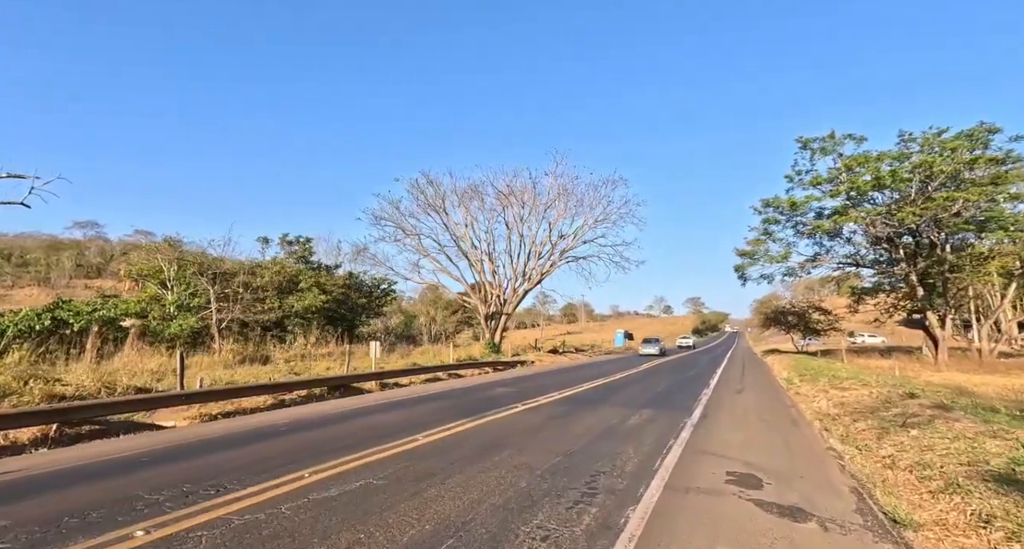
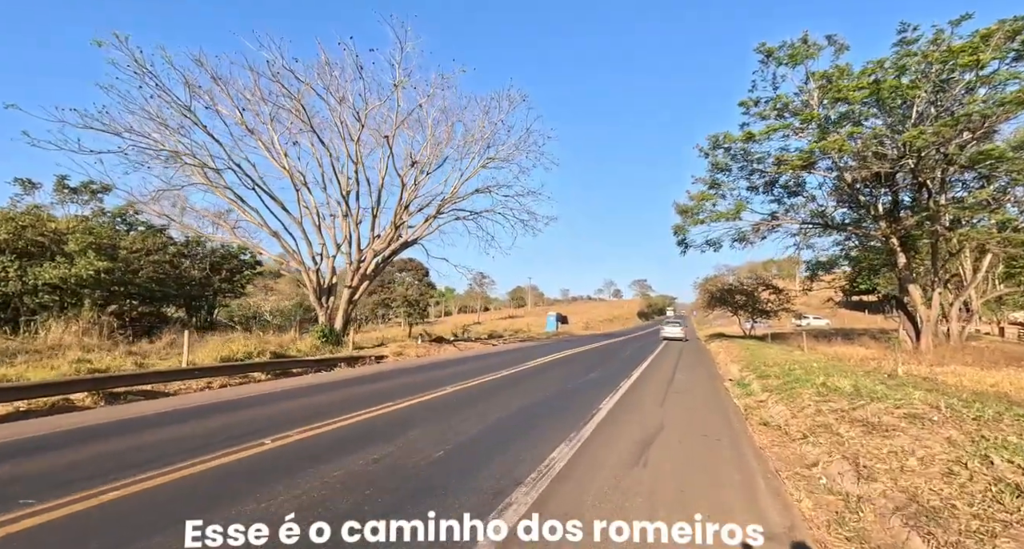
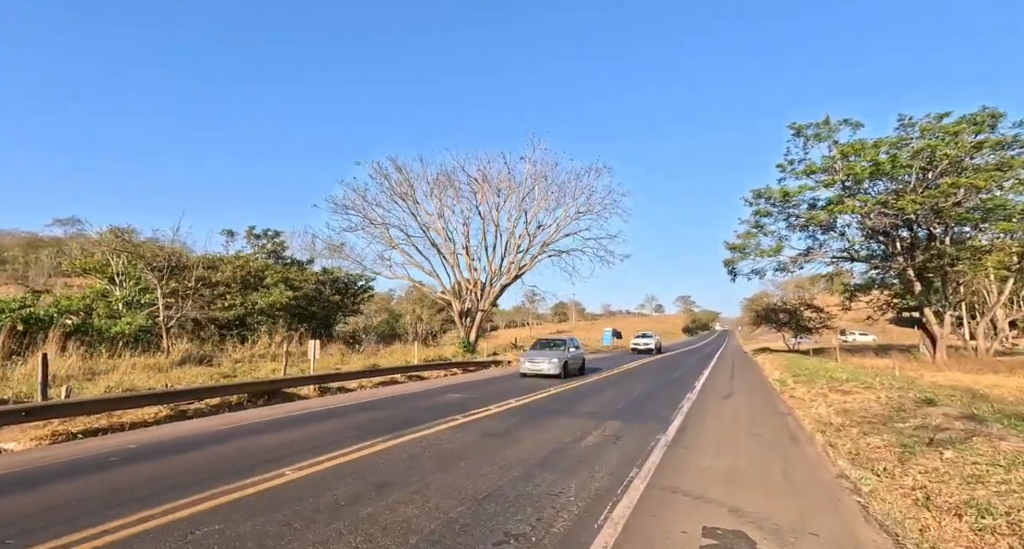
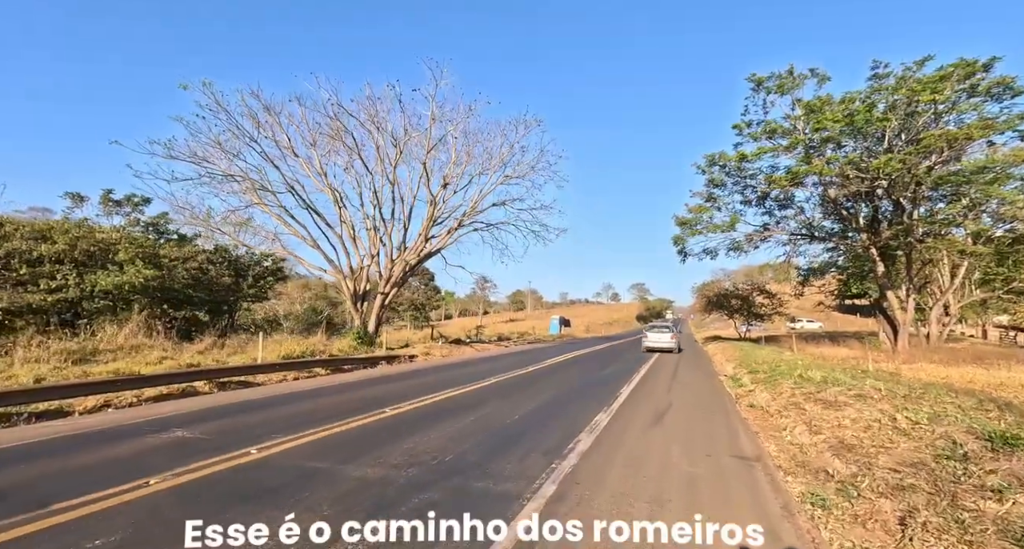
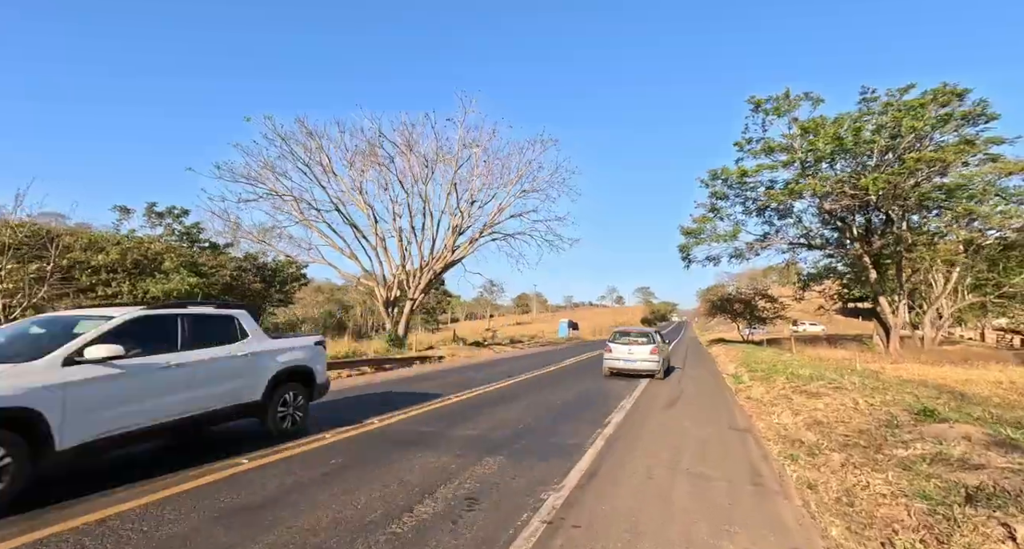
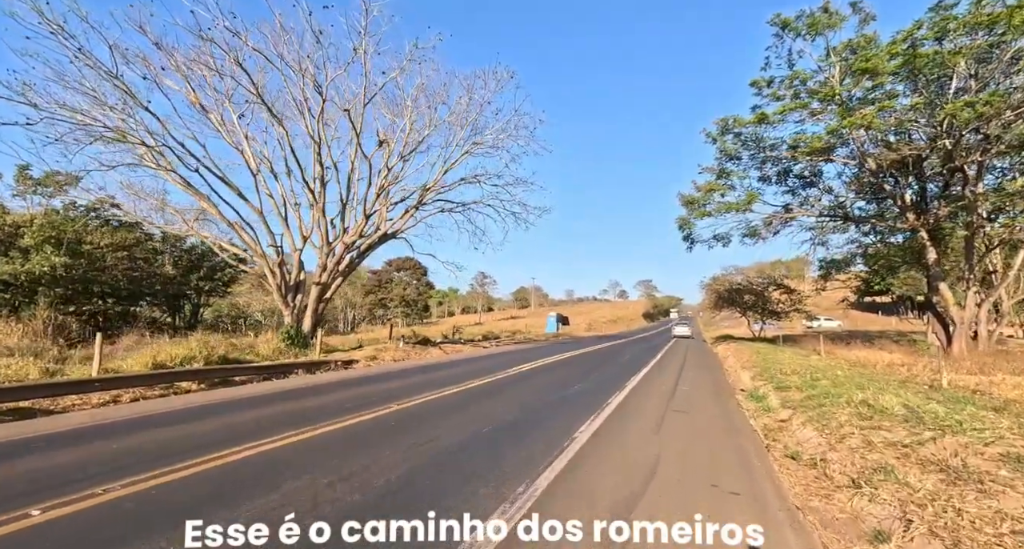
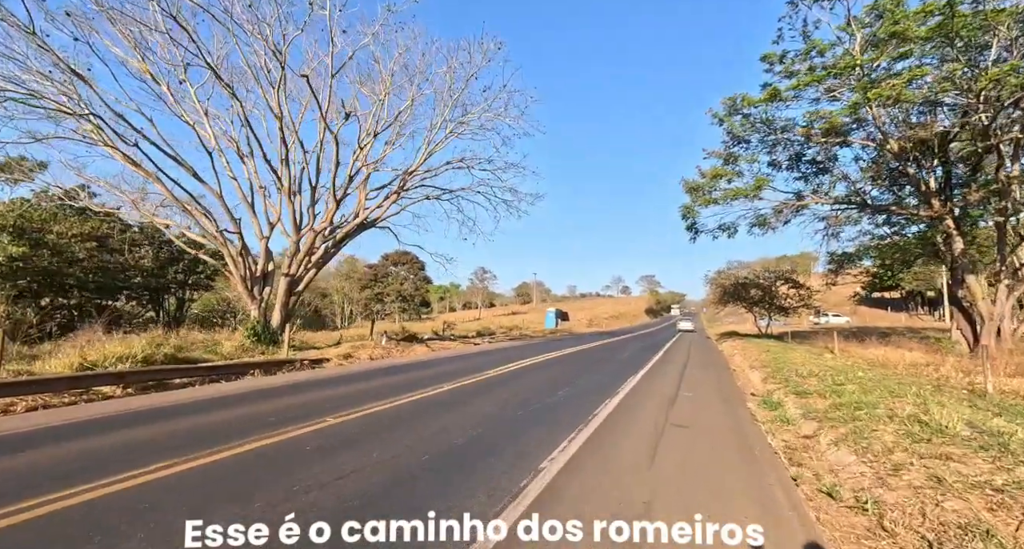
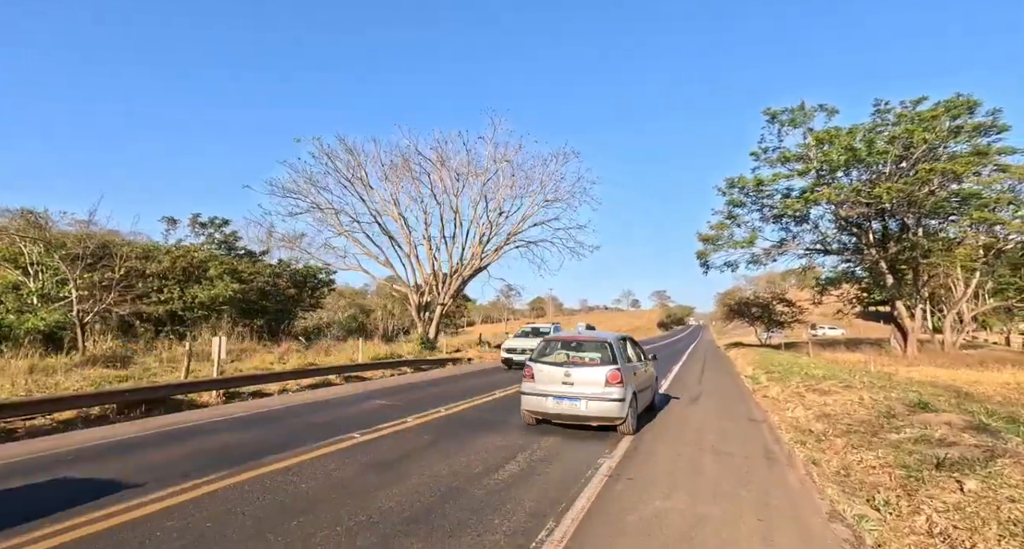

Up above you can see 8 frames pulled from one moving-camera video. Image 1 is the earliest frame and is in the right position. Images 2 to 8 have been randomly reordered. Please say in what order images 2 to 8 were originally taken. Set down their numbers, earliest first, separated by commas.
3, 8, 5, 4, 2, 6, 7
